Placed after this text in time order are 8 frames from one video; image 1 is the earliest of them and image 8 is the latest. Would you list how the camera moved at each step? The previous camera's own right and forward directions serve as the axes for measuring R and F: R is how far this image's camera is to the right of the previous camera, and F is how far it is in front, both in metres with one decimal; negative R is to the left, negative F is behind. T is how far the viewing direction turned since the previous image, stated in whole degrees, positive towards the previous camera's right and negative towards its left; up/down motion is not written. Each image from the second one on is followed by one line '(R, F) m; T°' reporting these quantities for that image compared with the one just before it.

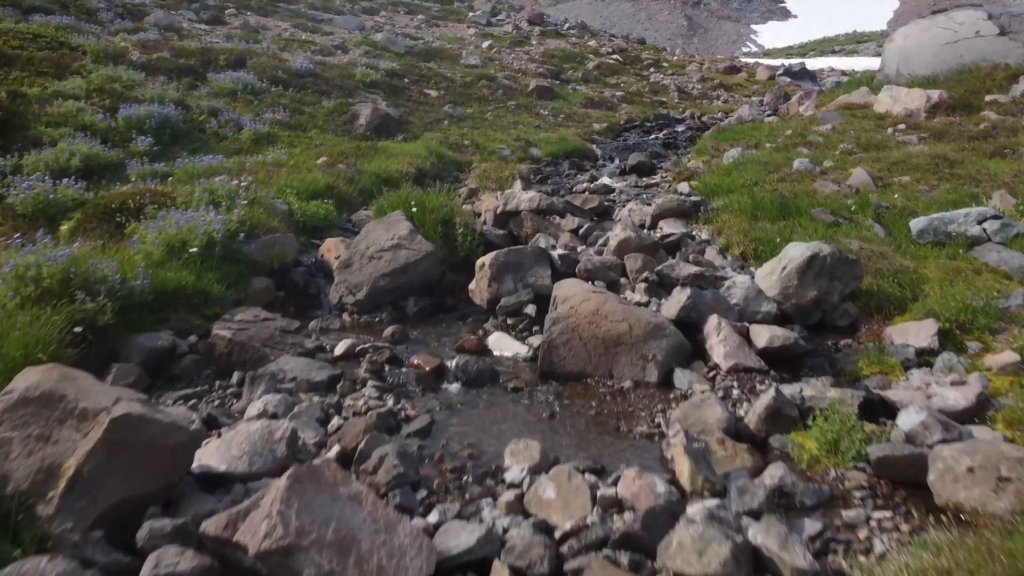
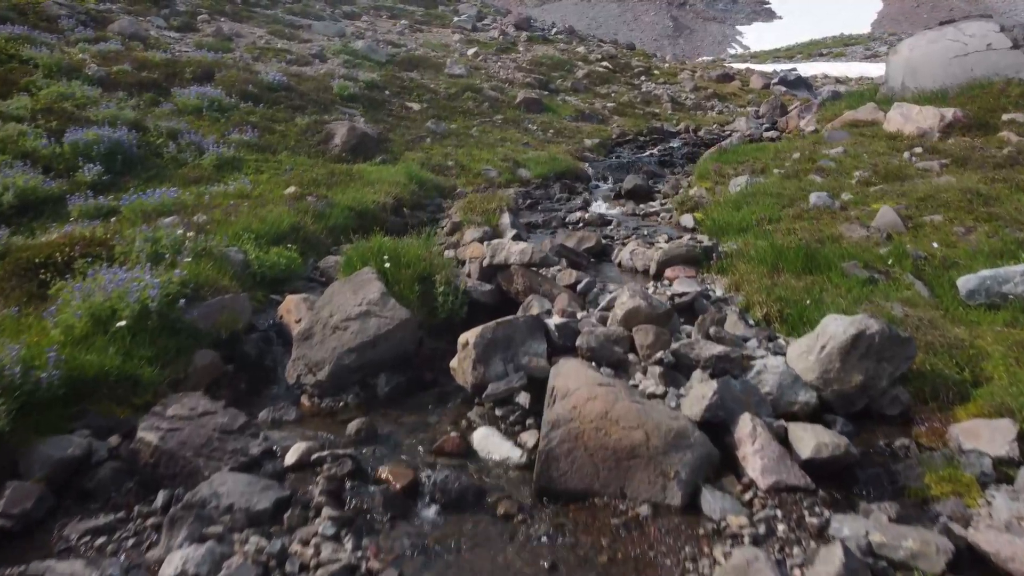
(0.0, +1.0) m; +1°
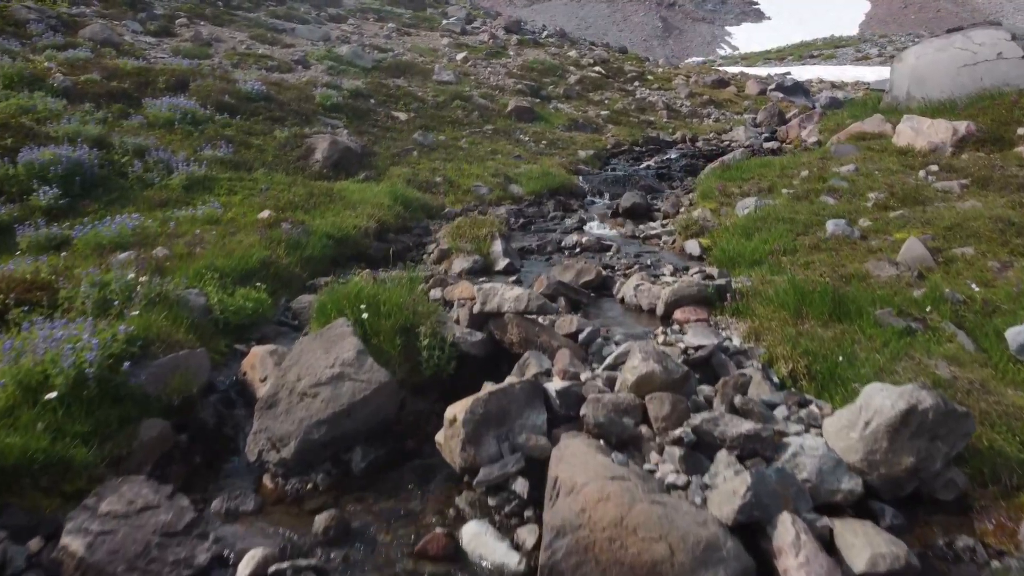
(0.0, +0.8) m; +1°
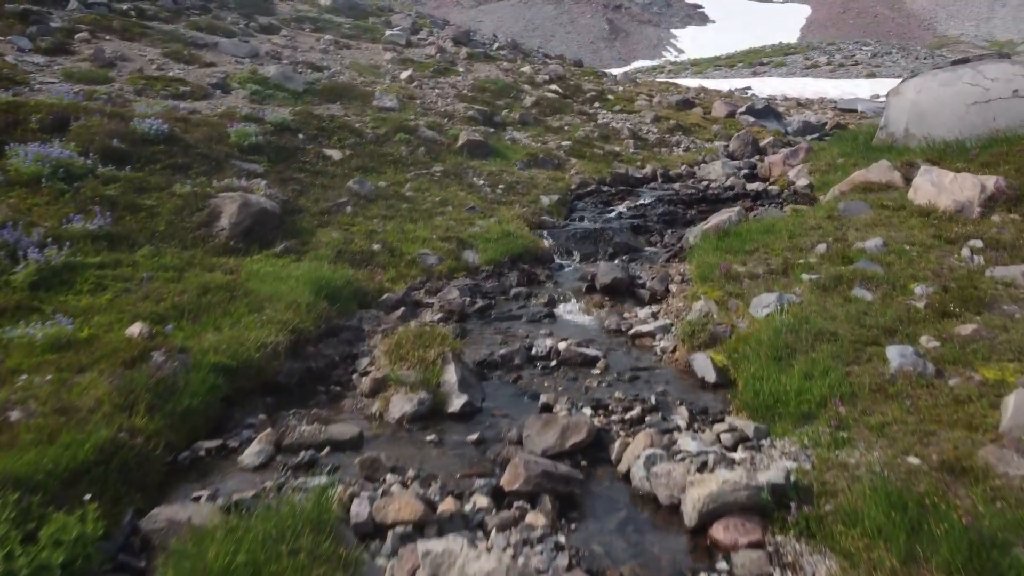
(-0.1, +2.3) m; +4°
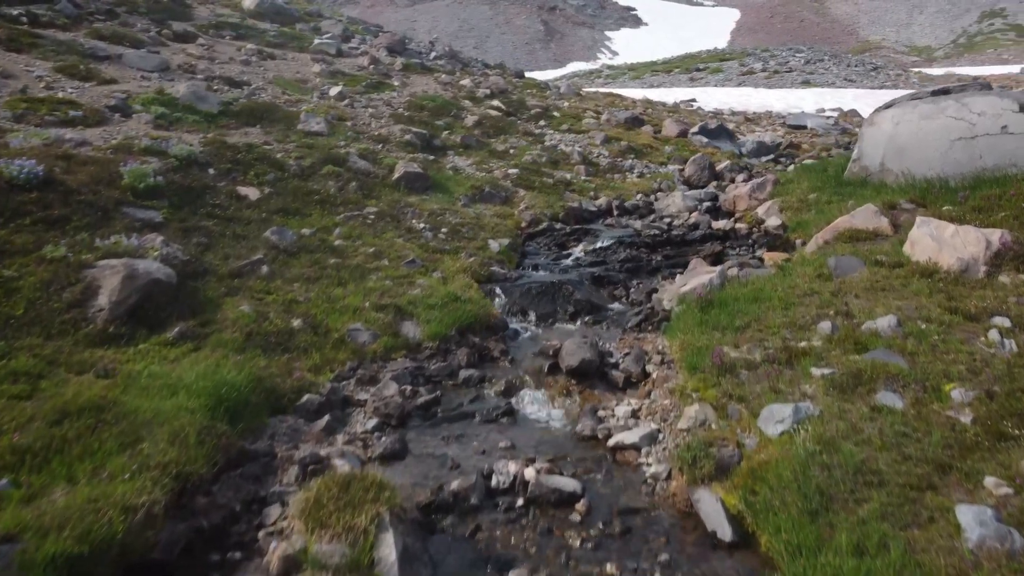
(-0.1, +1.7) m; +4°
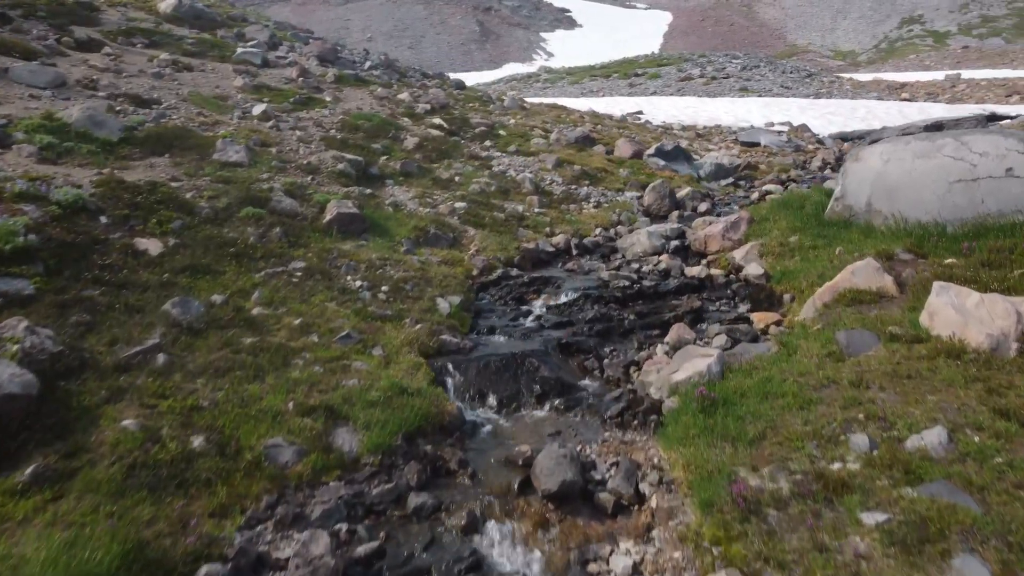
(-0.2, +1.8) m; +4°
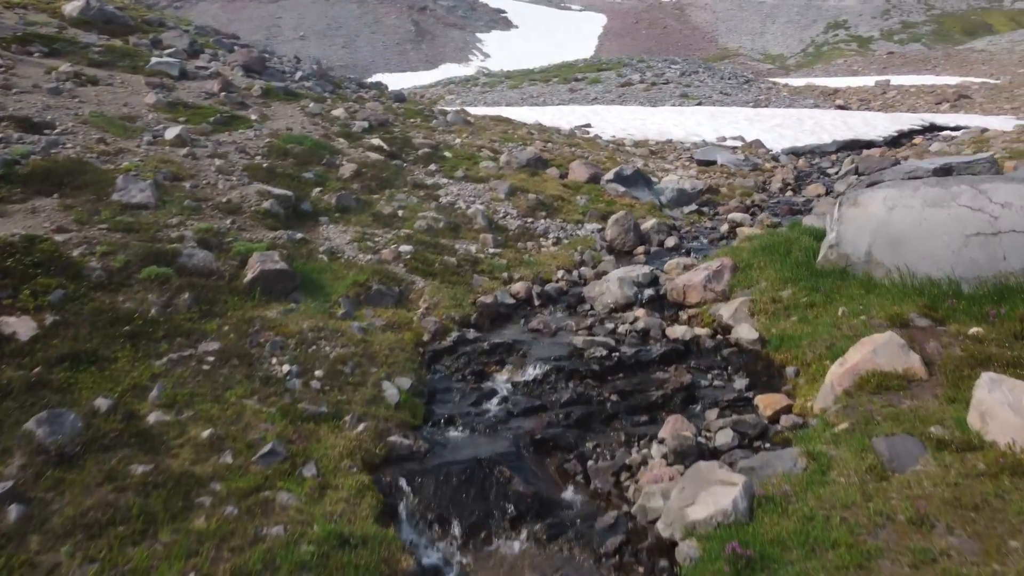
(-0.3, +1.9) m; +4°
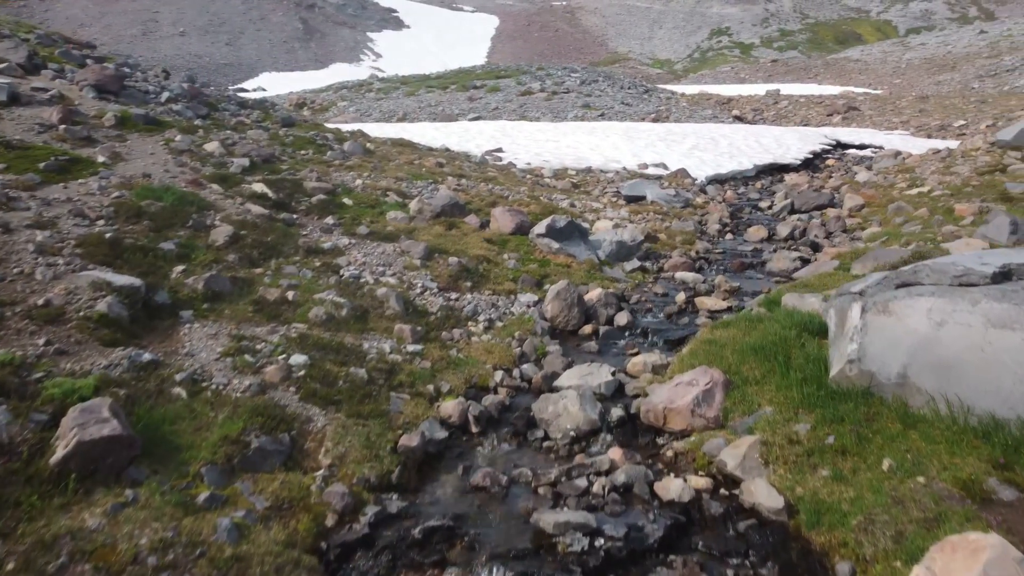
(-0.4, +3.2) m; +7°
